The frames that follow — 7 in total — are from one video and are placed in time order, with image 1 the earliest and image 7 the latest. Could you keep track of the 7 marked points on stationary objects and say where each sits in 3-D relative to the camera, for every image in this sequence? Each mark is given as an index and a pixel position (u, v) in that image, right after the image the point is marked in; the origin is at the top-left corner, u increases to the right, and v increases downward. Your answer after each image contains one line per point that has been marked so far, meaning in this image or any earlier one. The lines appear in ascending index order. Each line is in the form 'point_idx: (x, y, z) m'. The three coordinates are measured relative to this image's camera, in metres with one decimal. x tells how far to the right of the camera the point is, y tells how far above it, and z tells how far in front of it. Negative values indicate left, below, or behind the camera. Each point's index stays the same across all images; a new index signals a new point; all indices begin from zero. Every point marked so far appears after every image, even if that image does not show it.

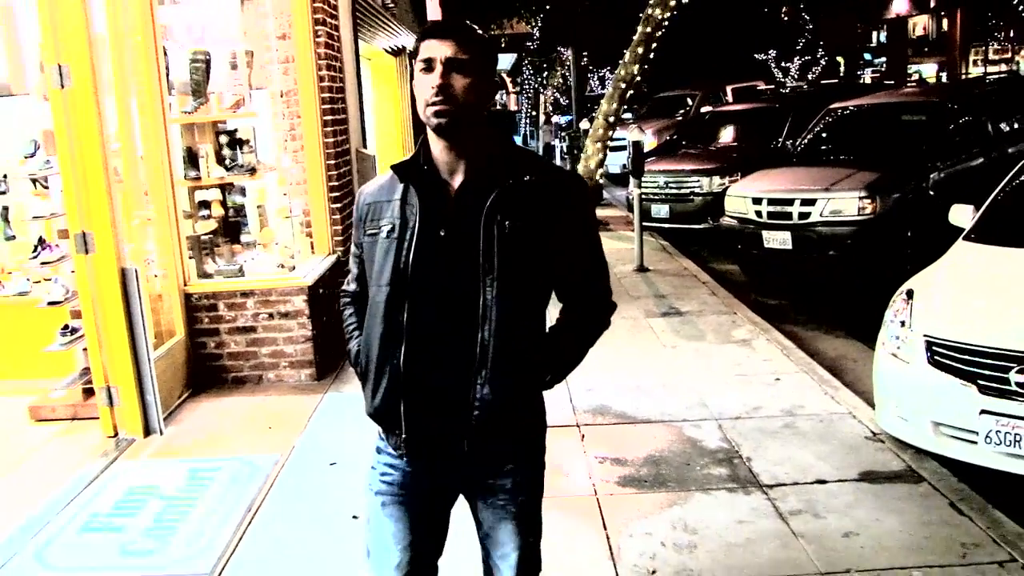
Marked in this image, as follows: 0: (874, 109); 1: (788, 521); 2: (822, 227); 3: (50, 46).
0: (+3.9, +1.9, +9.4) m
1: (+1.2, -1.0, +3.8) m
2: (+2.8, +0.6, +8.1) m
3: (-2.5, +1.3, +4.7) m
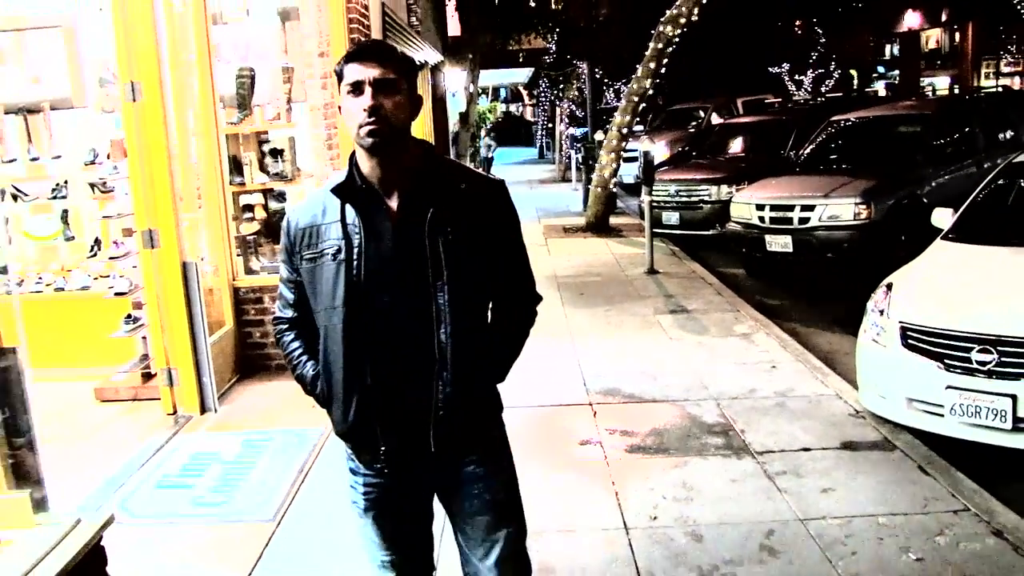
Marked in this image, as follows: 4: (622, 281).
0: (+4.1, +1.9, +9.9) m
1: (+1.3, -0.9, +4.3) m
2: (+3.0, +0.6, +8.6) m
3: (-2.3, +1.4, +5.3) m
4: (+1.2, +0.1, +9.5) m
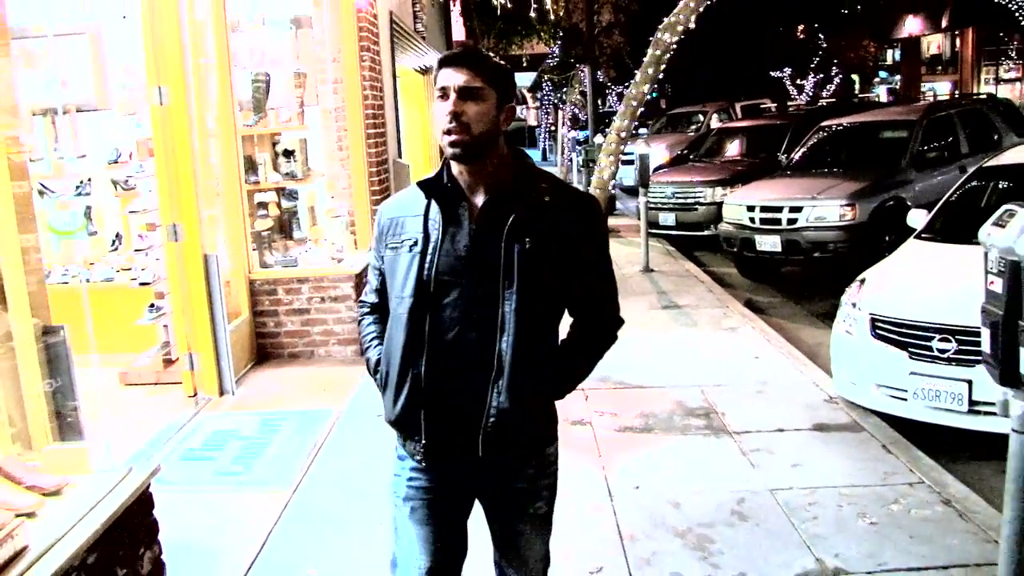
0: (+4.1, +1.9, +10.3) m
1: (+1.3, -0.9, +4.7) m
2: (+3.0, +0.6, +9.0) m
3: (-2.3, +1.4, +5.8) m
4: (+1.2, +0.1, +9.9) m
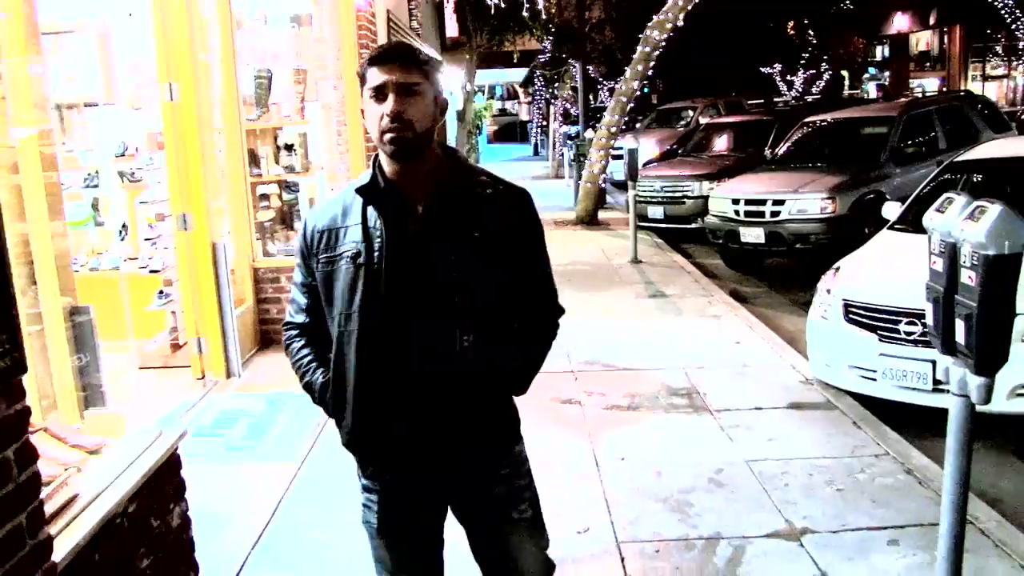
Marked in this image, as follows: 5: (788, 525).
0: (+4.0, +2.0, +10.6) m
1: (+1.2, -0.8, +5.0) m
2: (+3.0, +0.7, +9.3) m
3: (-2.4, +1.5, +6.0) m
4: (+1.1, +0.2, +10.2) m
5: (+1.2, -1.1, +3.9) m
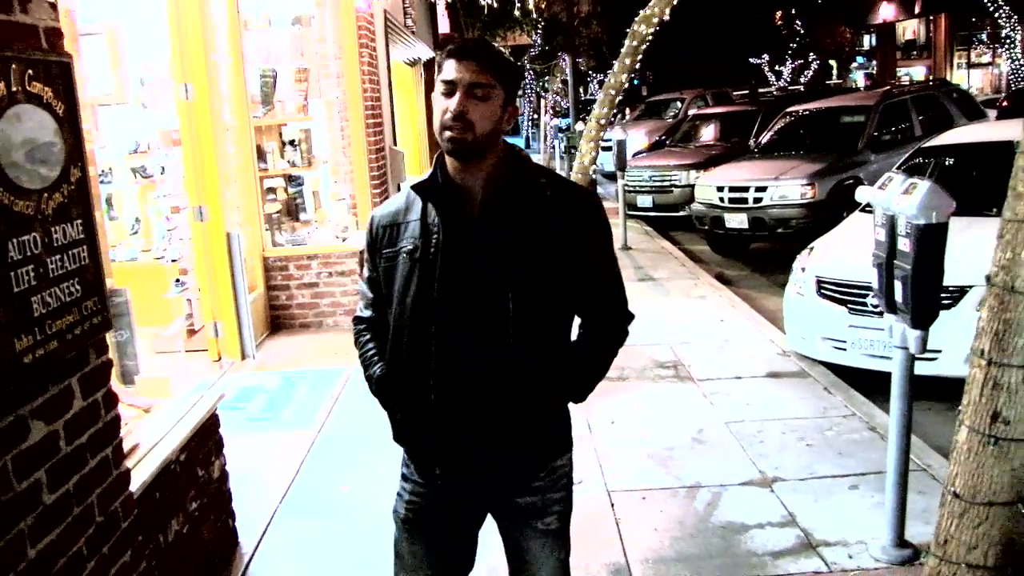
0: (+3.9, +2.2, +11.0) m
1: (+1.2, -0.7, +5.5) m
2: (+2.9, +0.9, +9.7) m
3: (-2.4, +1.6, +6.4) m
4: (+1.0, +0.4, +10.6) m
5: (+1.2, -0.9, +4.3) m
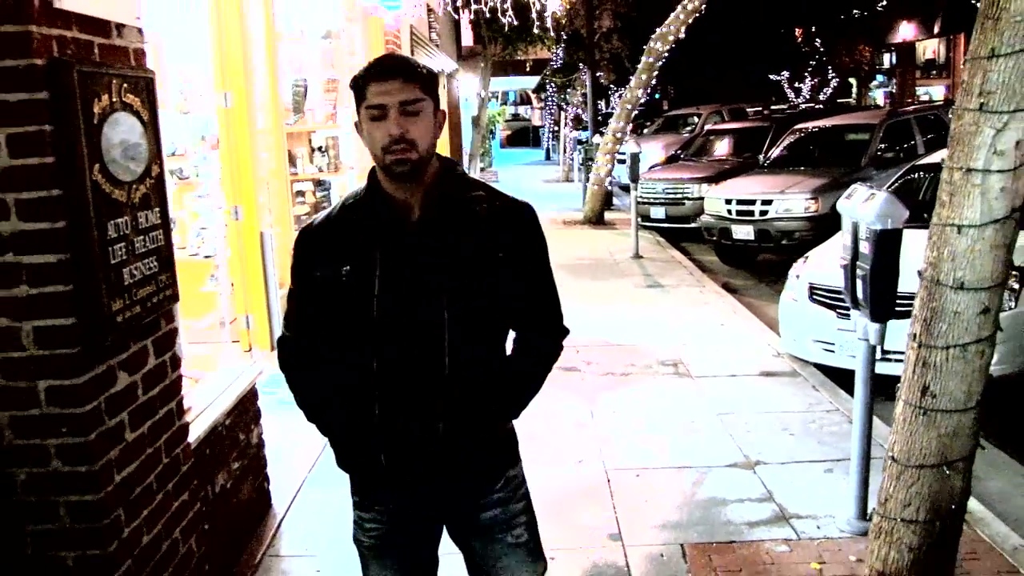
0: (+4.1, +2.1, +11.4) m
1: (+1.3, -0.7, +5.9) m
2: (+3.1, +0.8, +10.1) m
3: (-2.3, +1.7, +6.9) m
4: (+1.2, +0.3, +11.1) m
5: (+1.3, -0.9, +4.8) m
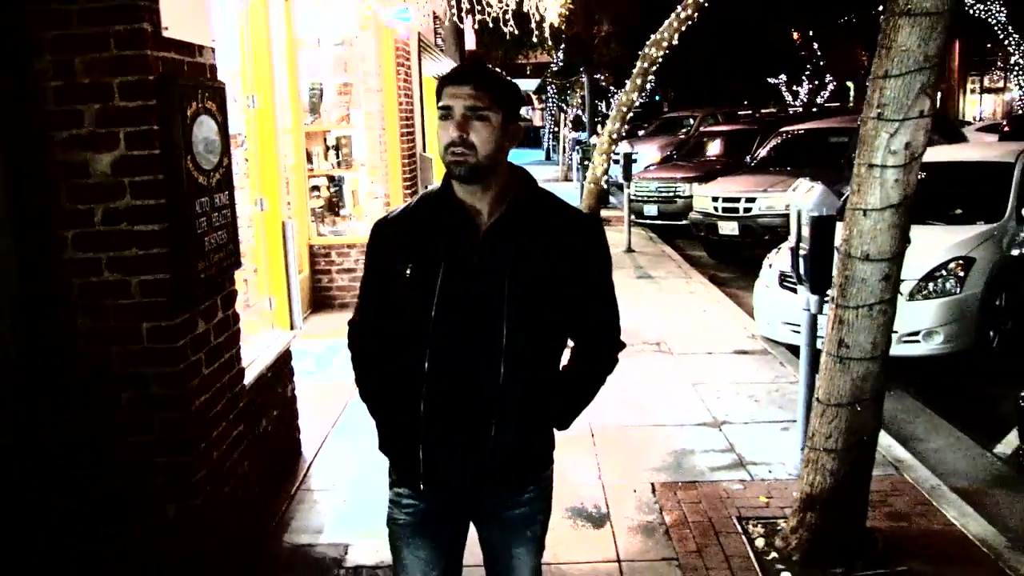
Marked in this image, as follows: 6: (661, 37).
0: (+4.1, +2.1, +12.1) m
1: (+1.3, -0.6, +6.6) m
2: (+3.1, +0.9, +10.8) m
3: (-2.3, +1.8, +7.6) m
4: (+1.2, +0.4, +11.7) m
5: (+1.2, -0.8, +5.4) m
6: (+2.4, +4.0, +14.1) m
